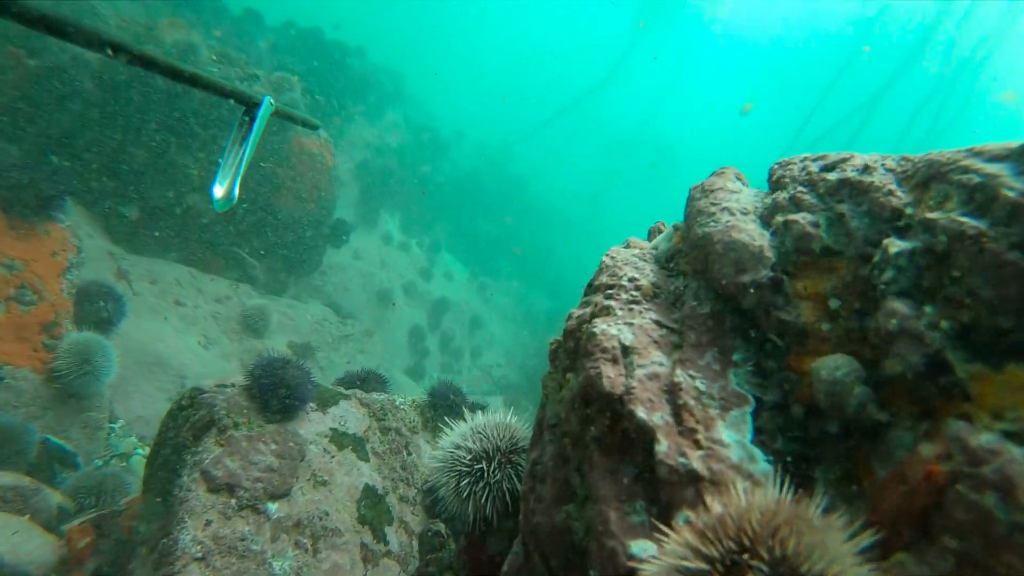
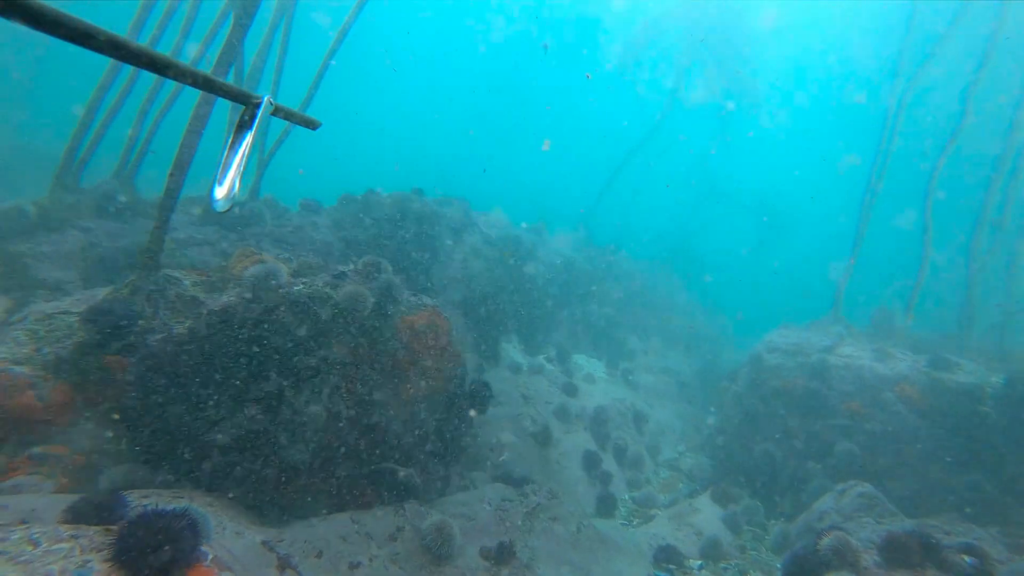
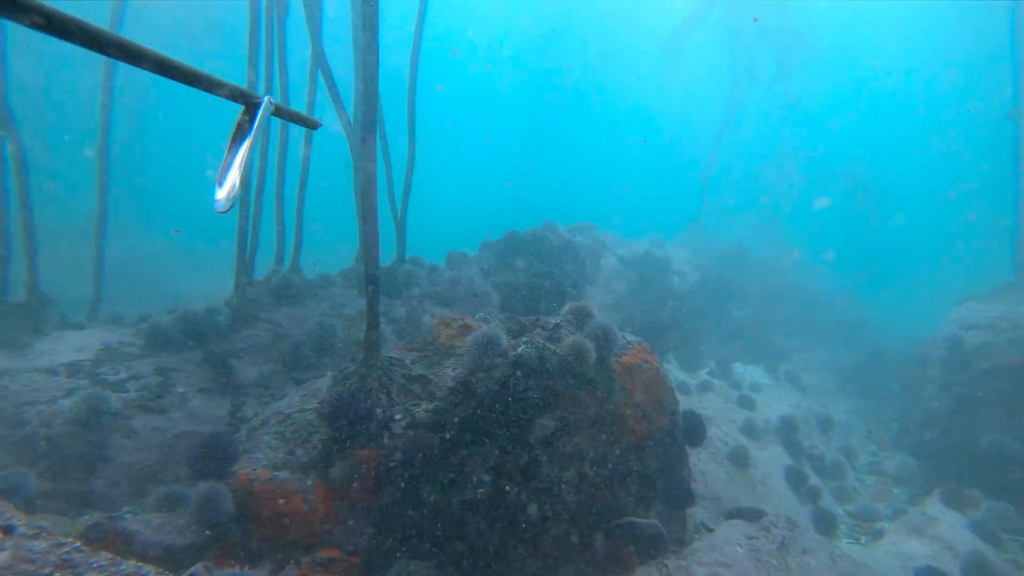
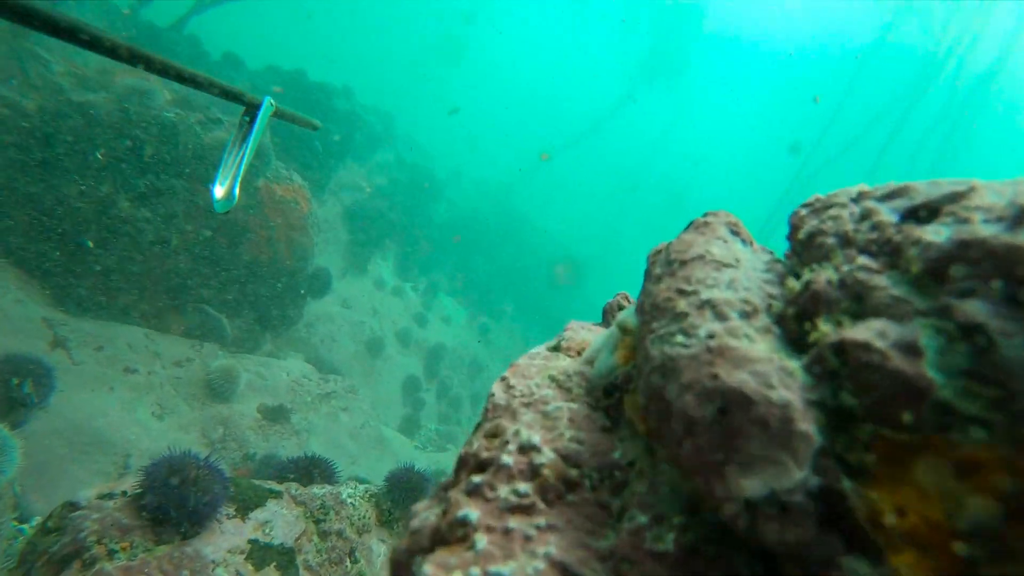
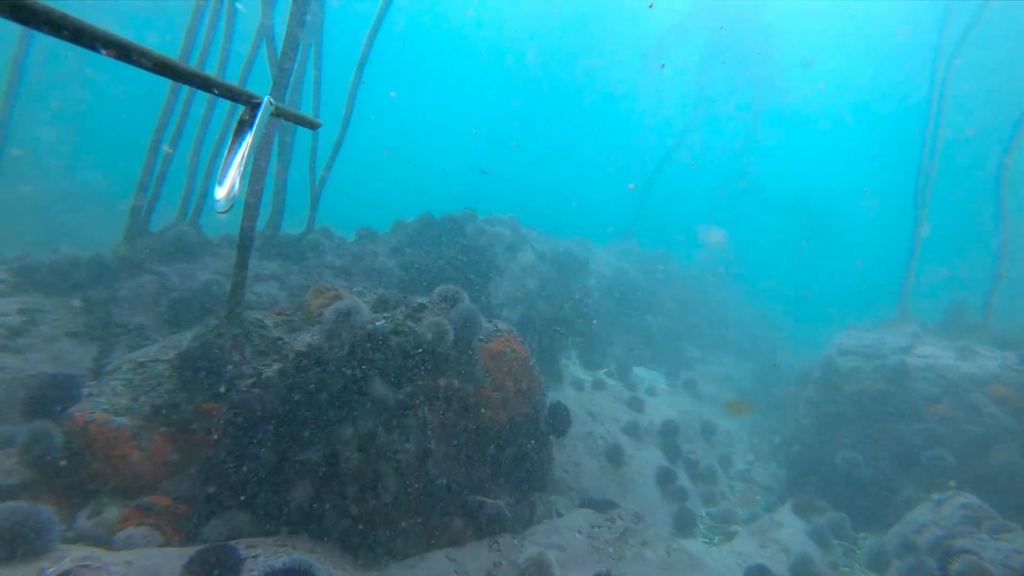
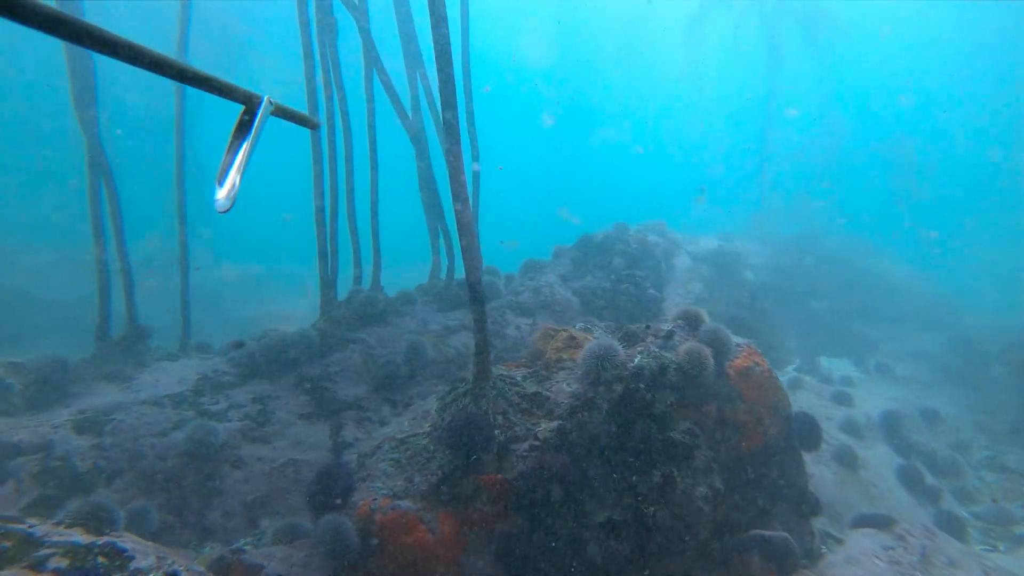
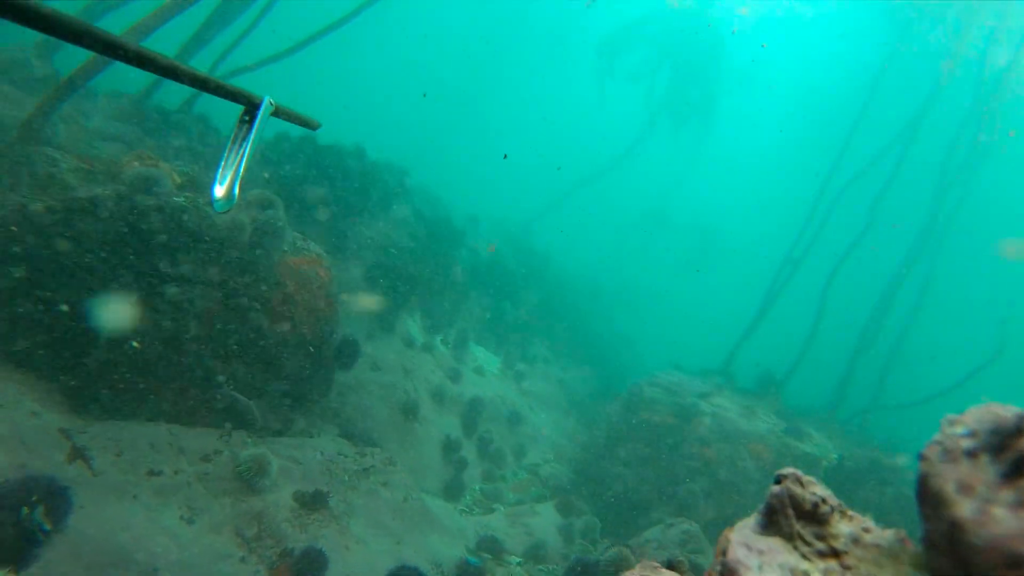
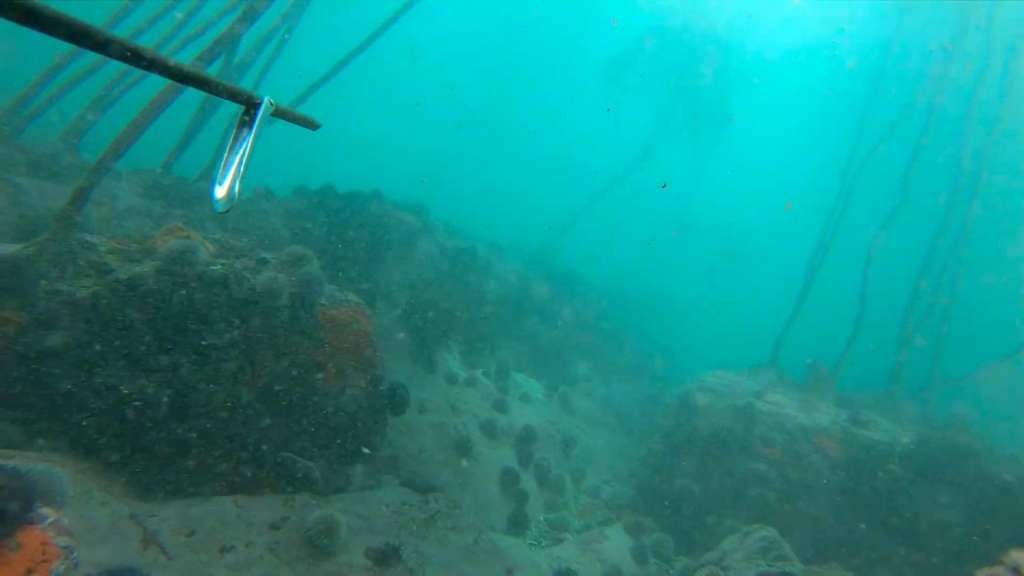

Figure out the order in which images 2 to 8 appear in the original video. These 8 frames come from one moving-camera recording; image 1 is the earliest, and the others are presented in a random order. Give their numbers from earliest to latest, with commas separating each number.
4, 7, 8, 2, 5, 3, 6
